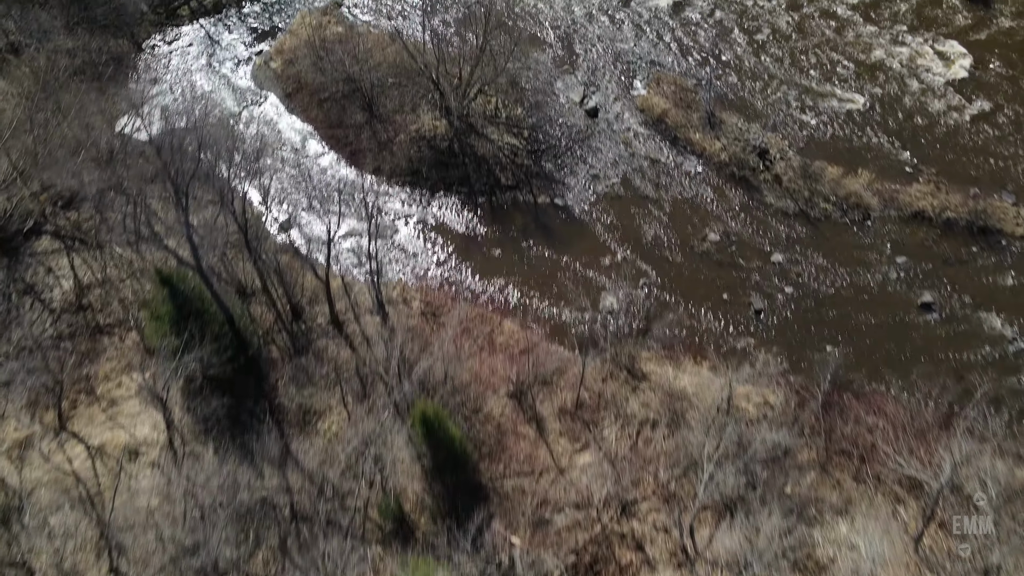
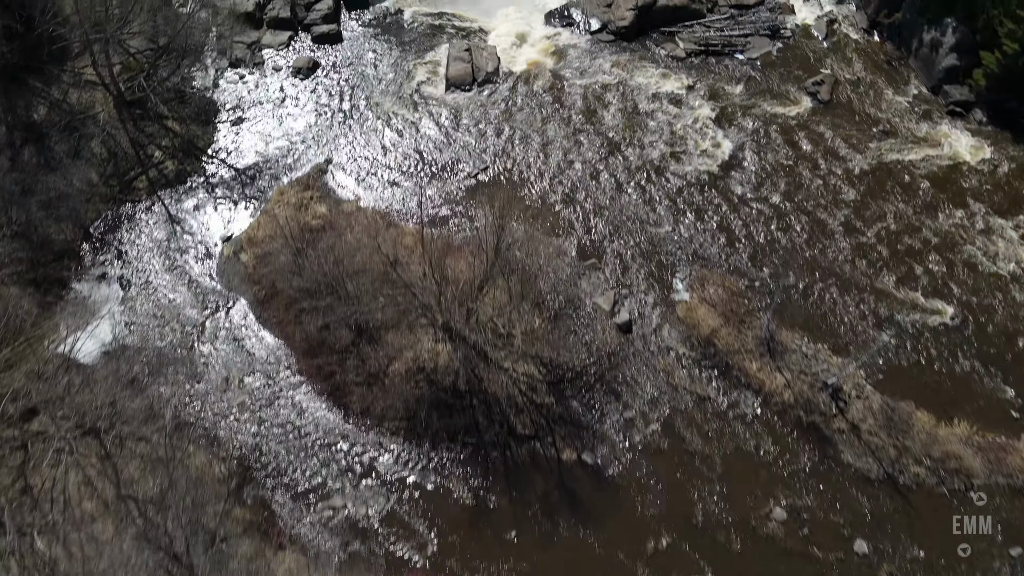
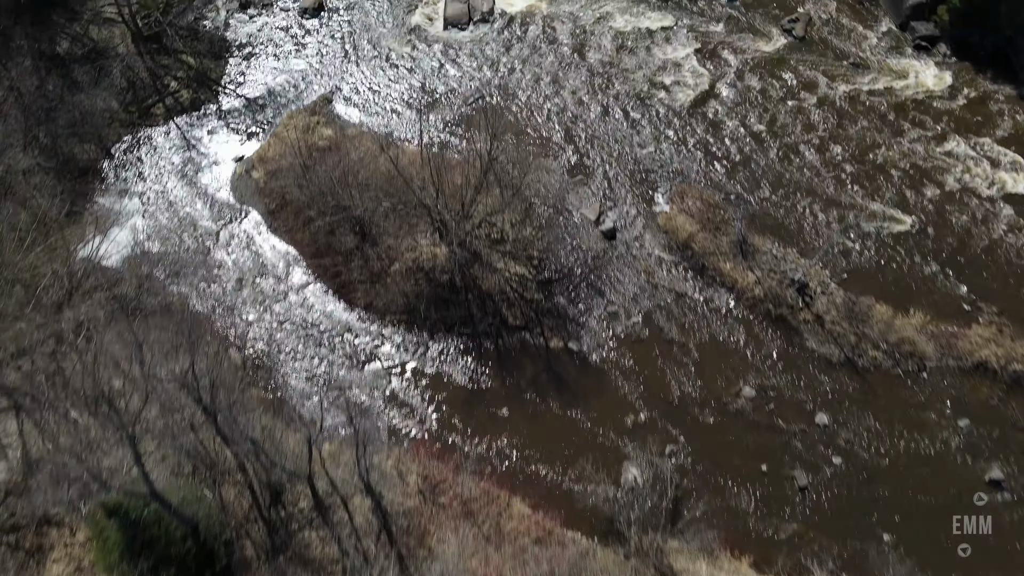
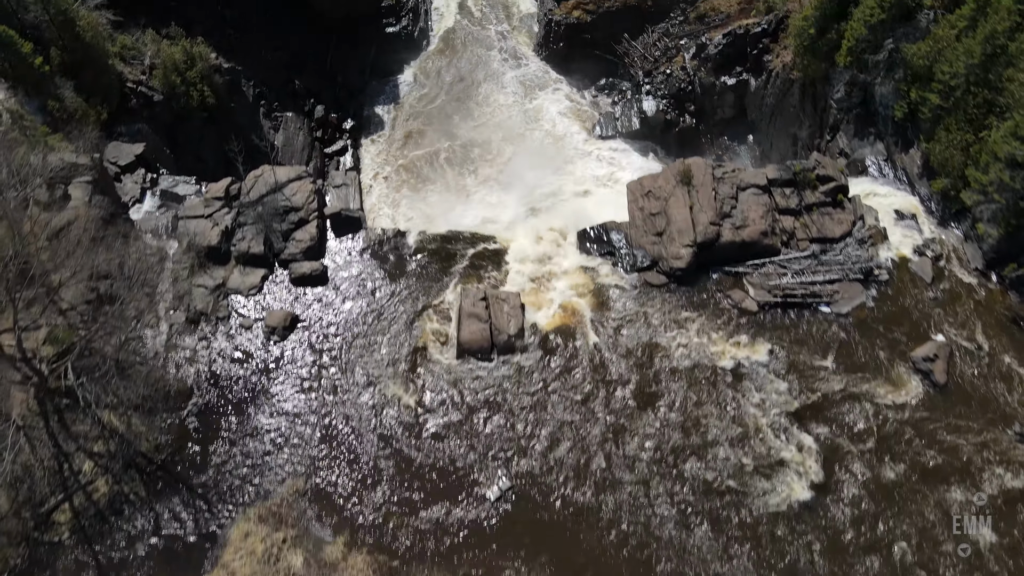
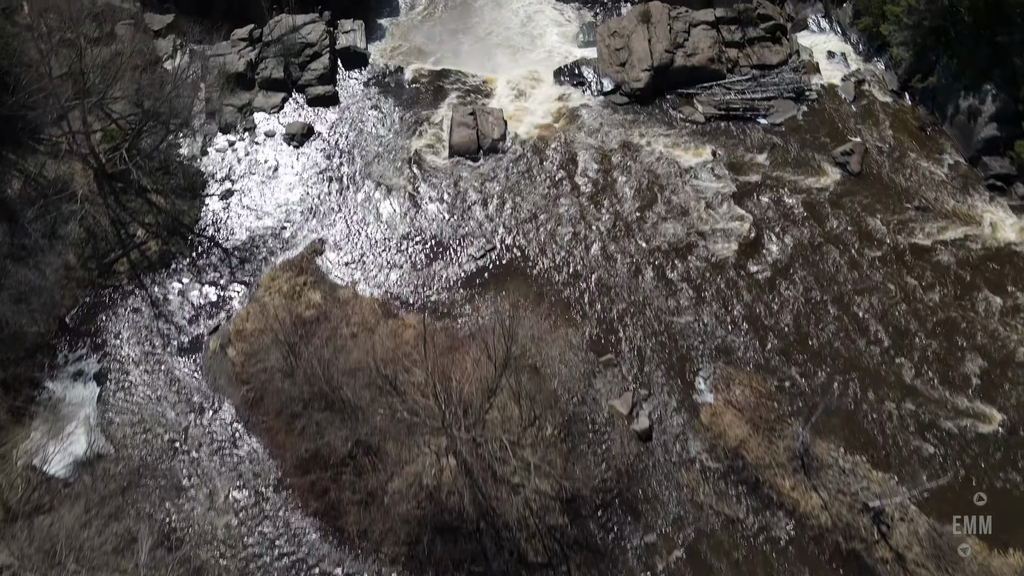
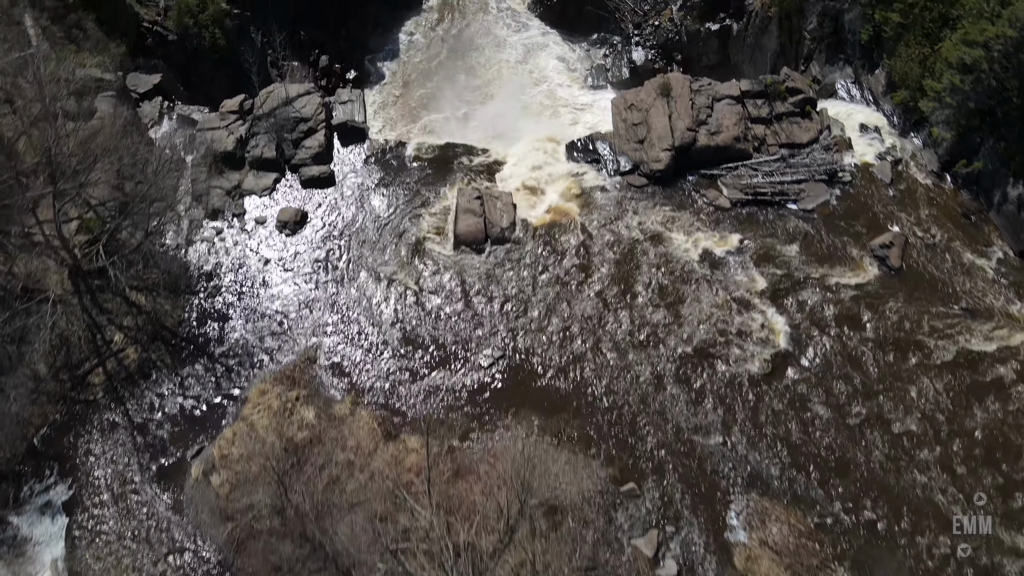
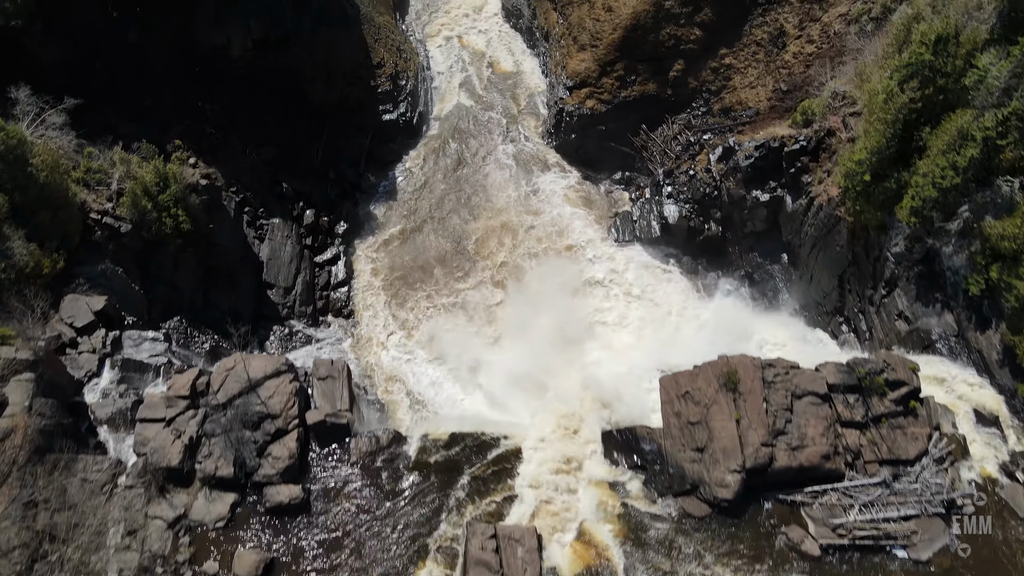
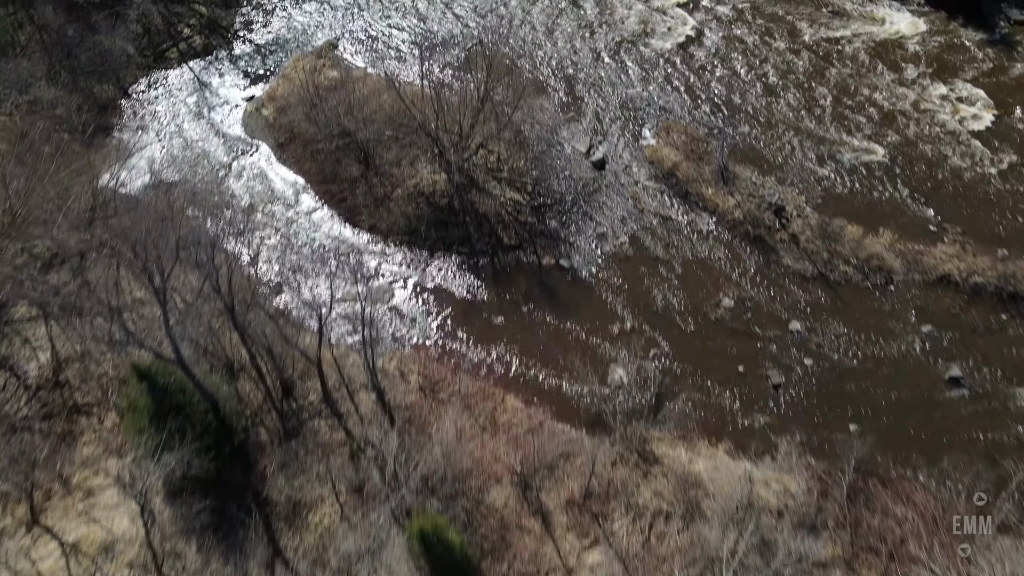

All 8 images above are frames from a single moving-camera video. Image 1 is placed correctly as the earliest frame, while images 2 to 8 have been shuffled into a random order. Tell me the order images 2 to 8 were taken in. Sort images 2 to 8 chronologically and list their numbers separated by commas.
8, 3, 2, 5, 6, 4, 7
